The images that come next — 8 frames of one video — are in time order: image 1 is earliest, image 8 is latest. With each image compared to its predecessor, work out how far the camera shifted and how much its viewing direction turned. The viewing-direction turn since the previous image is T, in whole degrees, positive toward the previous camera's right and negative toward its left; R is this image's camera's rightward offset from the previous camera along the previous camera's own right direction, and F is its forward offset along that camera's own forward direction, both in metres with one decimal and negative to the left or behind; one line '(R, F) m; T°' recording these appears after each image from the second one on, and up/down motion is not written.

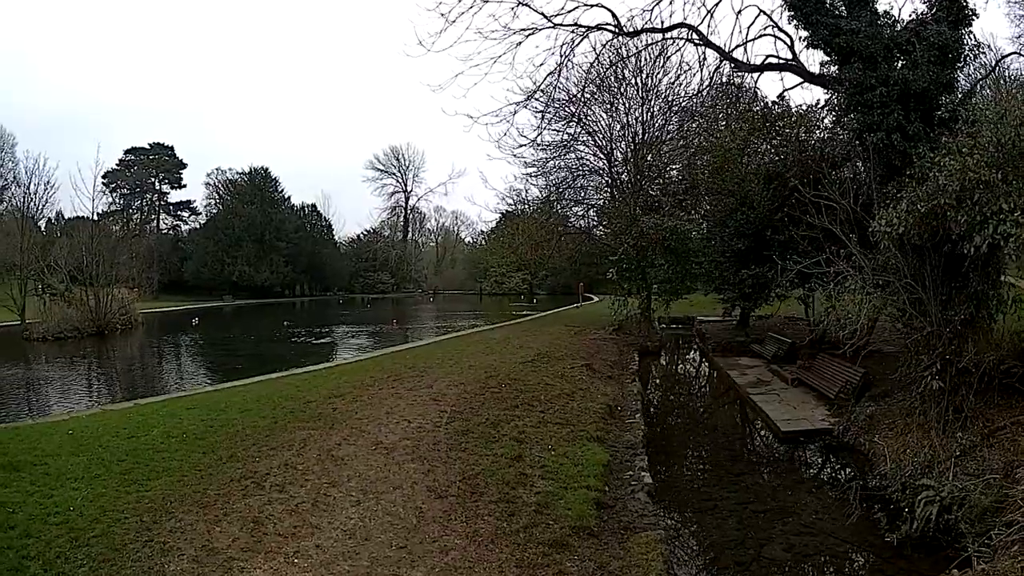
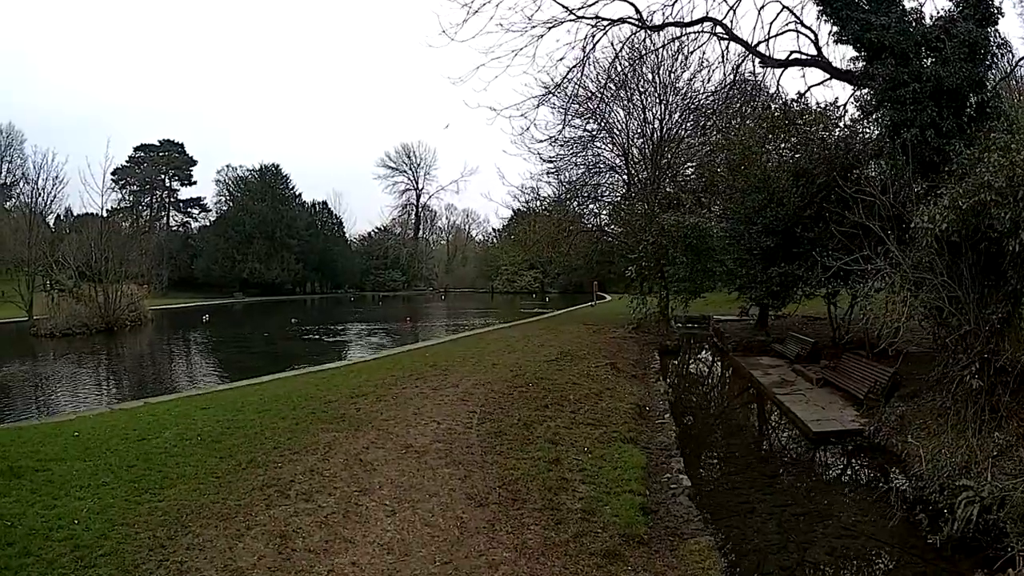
(-0.2, +0.3) m; -1°
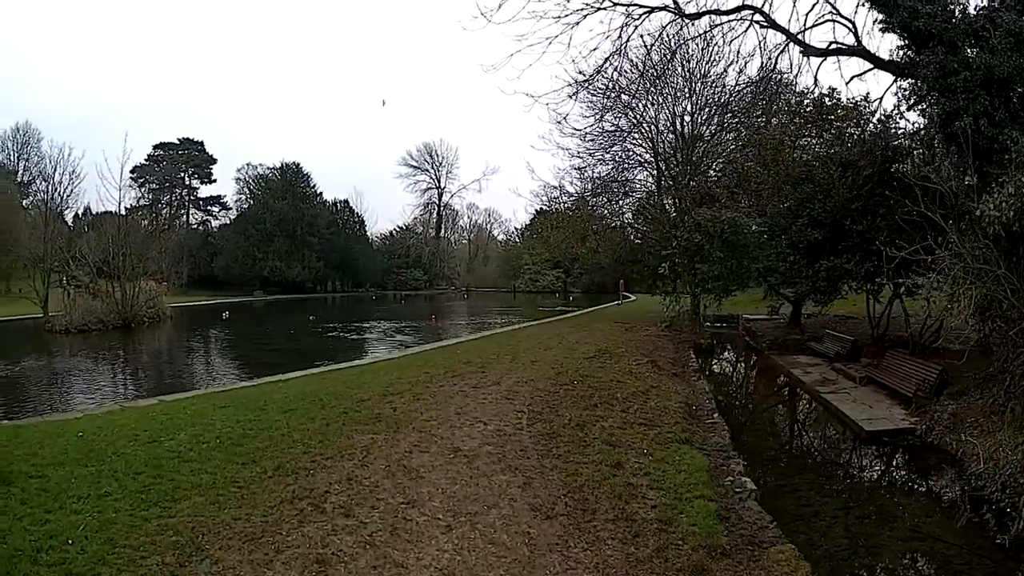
(-0.2, +0.5) m; -1°
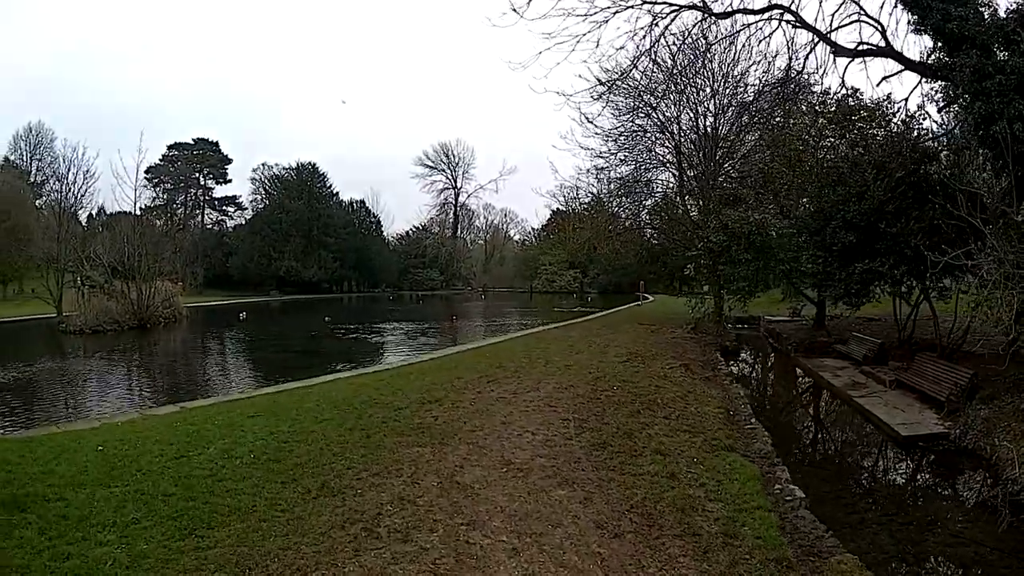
(-0.2, +0.3) m; -1°
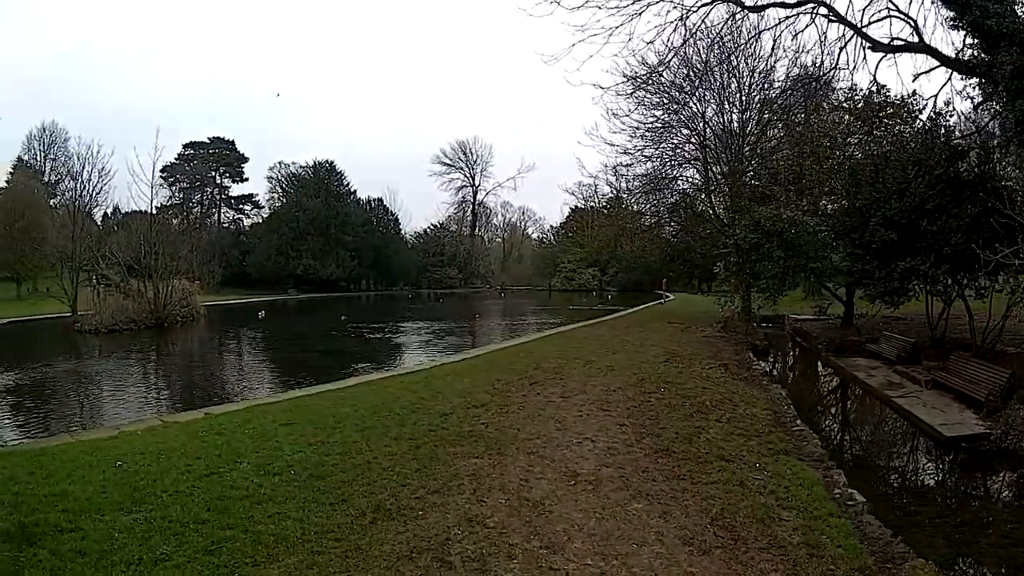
(-0.2, +0.3) m; -1°
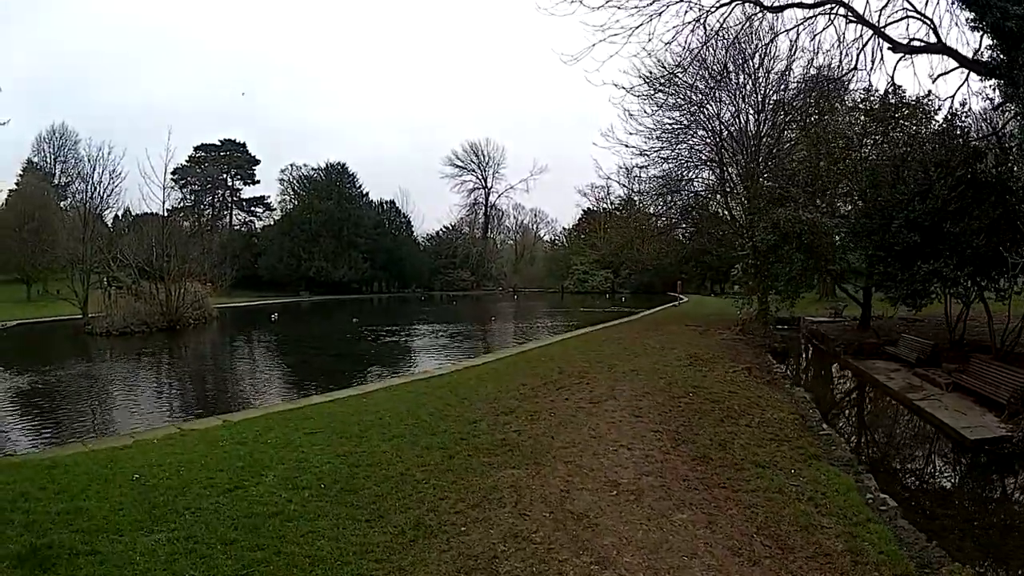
(-0.1, +0.2) m; -1°
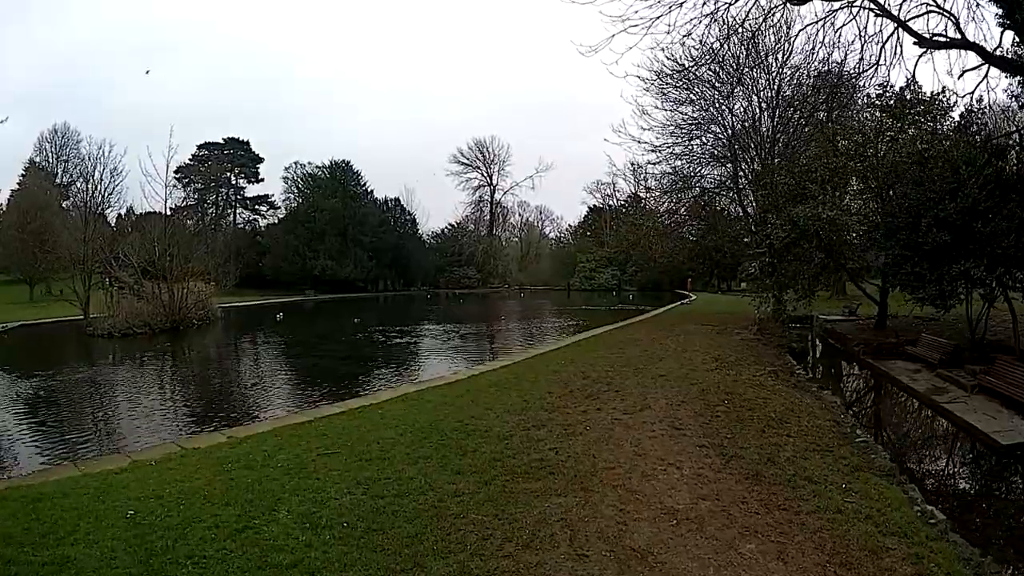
(-0.1, +0.3) m; 0°
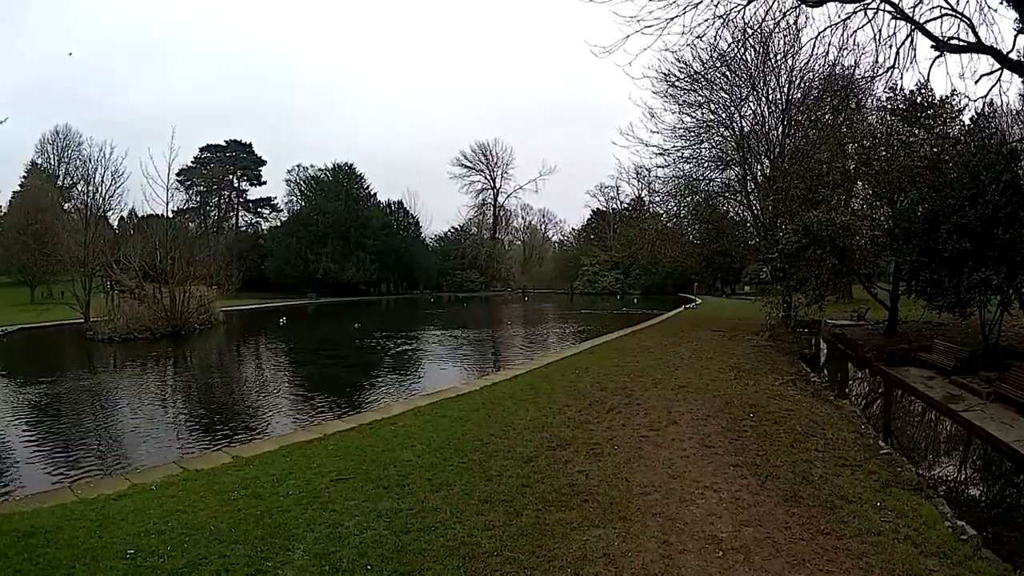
(-0.1, +0.2) m; 0°
